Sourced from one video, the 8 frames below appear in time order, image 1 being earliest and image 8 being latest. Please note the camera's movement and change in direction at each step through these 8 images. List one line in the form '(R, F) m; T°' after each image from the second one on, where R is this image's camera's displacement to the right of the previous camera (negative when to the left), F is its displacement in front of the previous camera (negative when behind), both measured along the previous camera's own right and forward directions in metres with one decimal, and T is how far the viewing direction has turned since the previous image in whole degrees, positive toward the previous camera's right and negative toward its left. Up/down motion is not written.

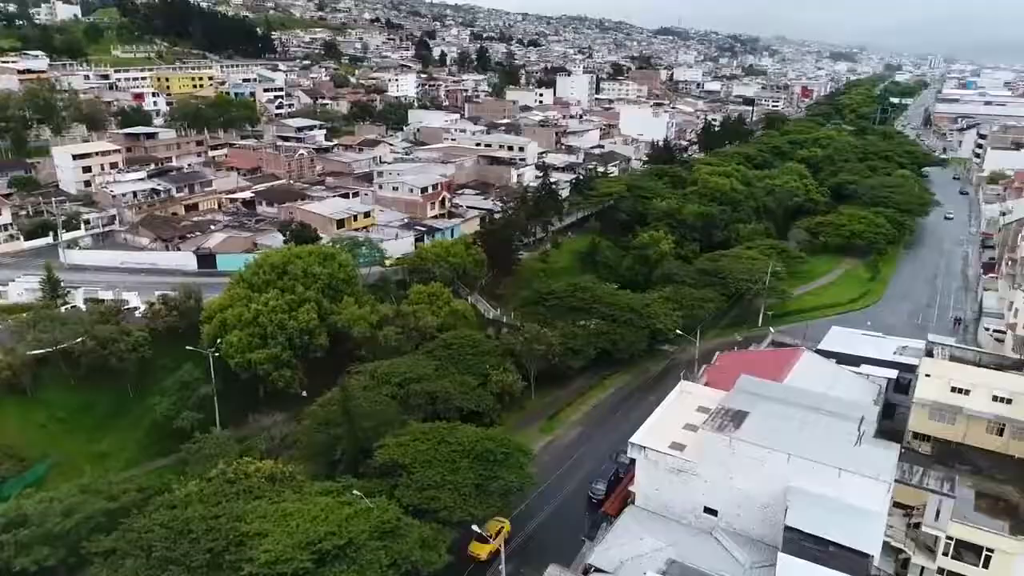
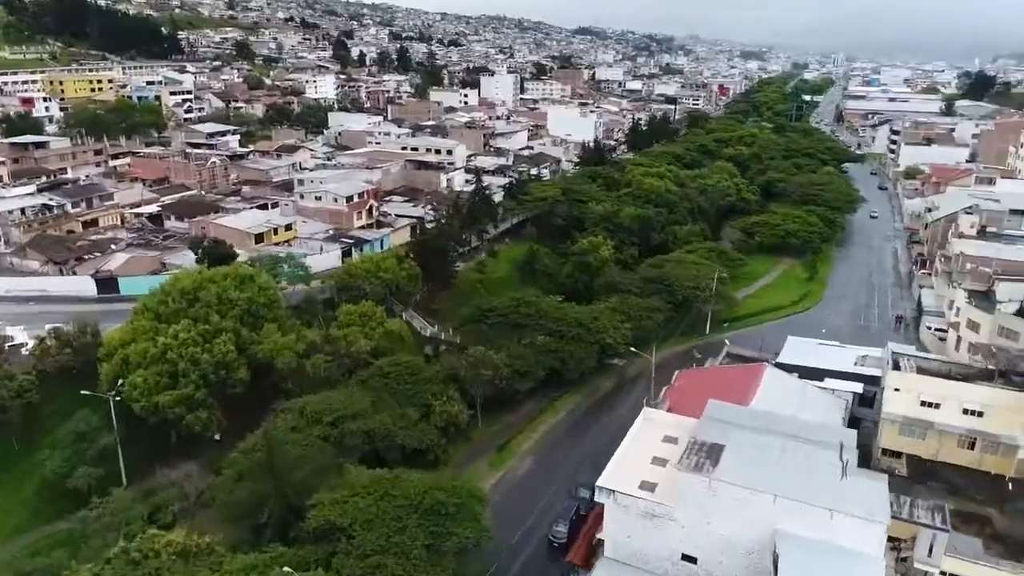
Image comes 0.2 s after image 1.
(-0.3, +1.7) m; +6°
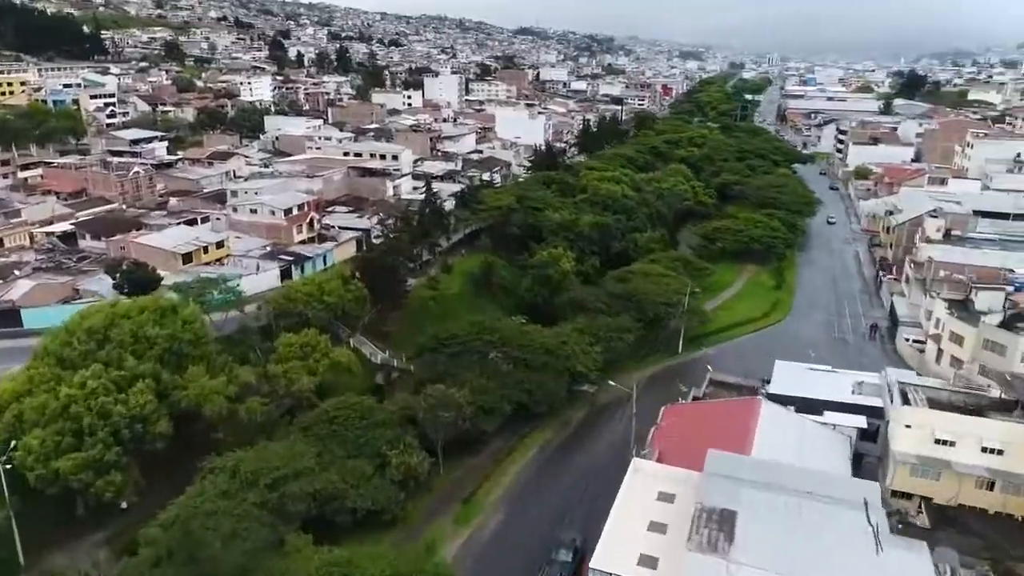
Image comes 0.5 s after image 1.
(-0.4, +2.2) m; +4°
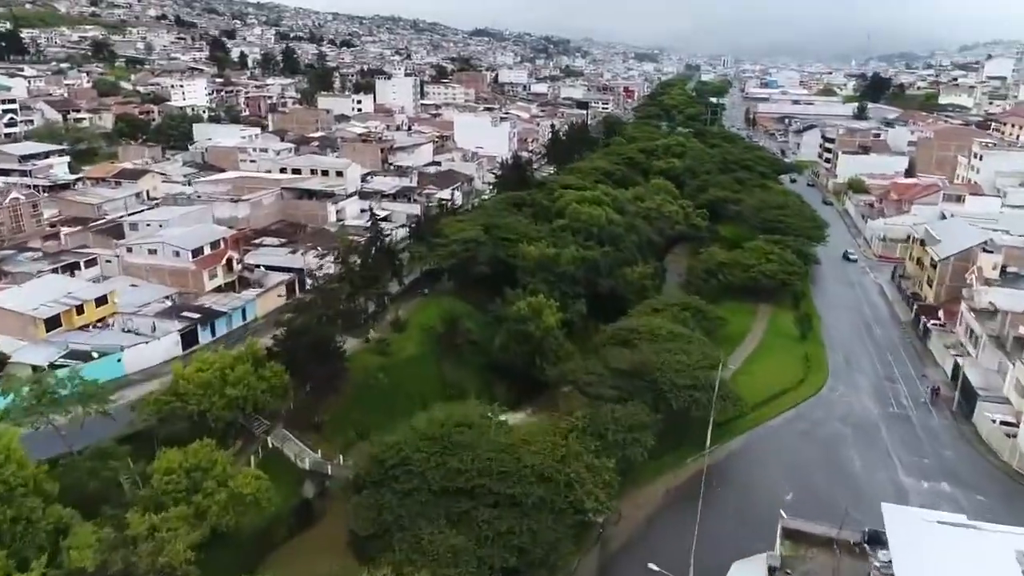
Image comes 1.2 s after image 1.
(-0.4, +6.5) m; +3°
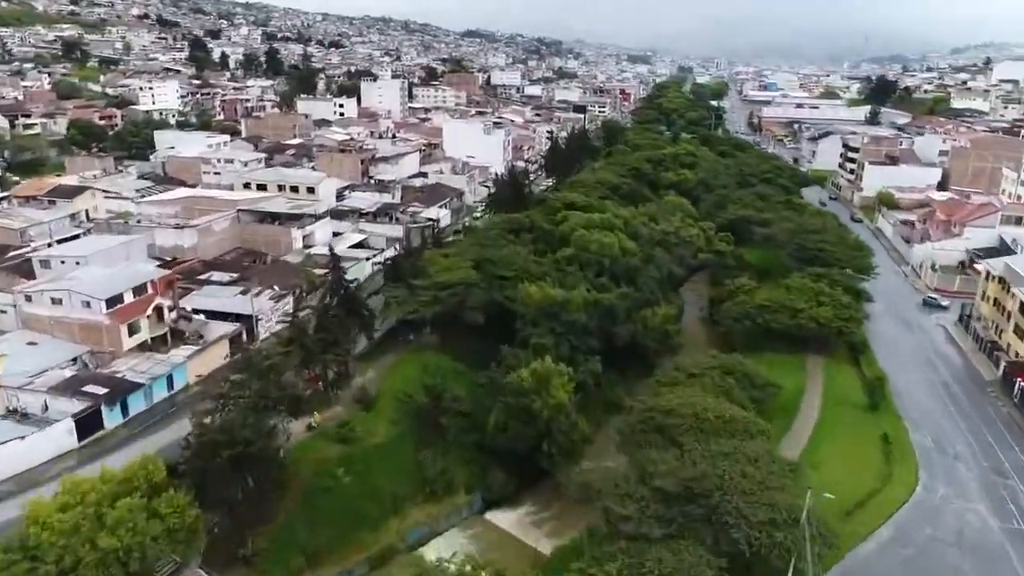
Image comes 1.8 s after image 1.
(-0.2, +5.5) m; +1°
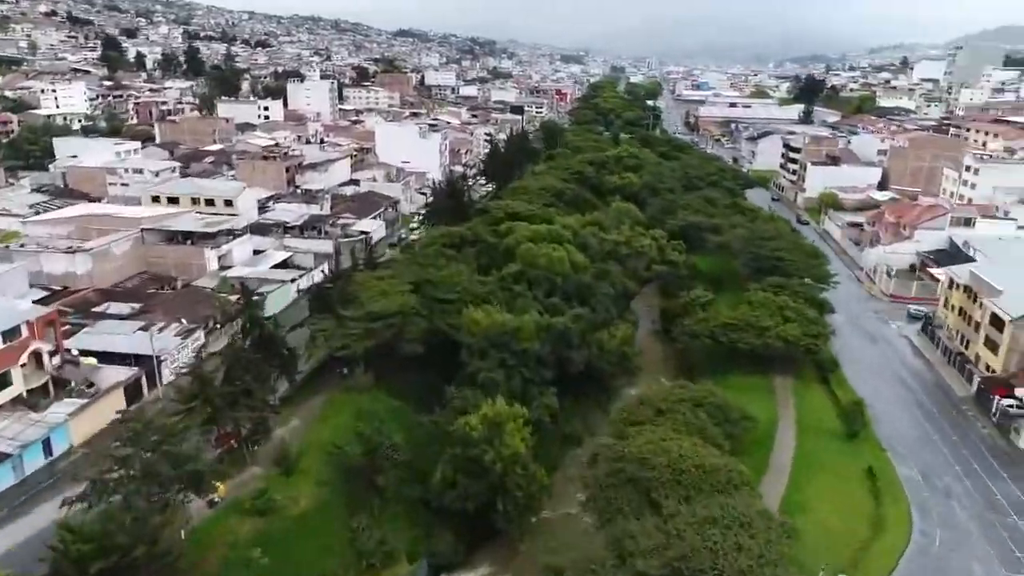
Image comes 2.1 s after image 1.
(-0.1, +2.6) m; +5°
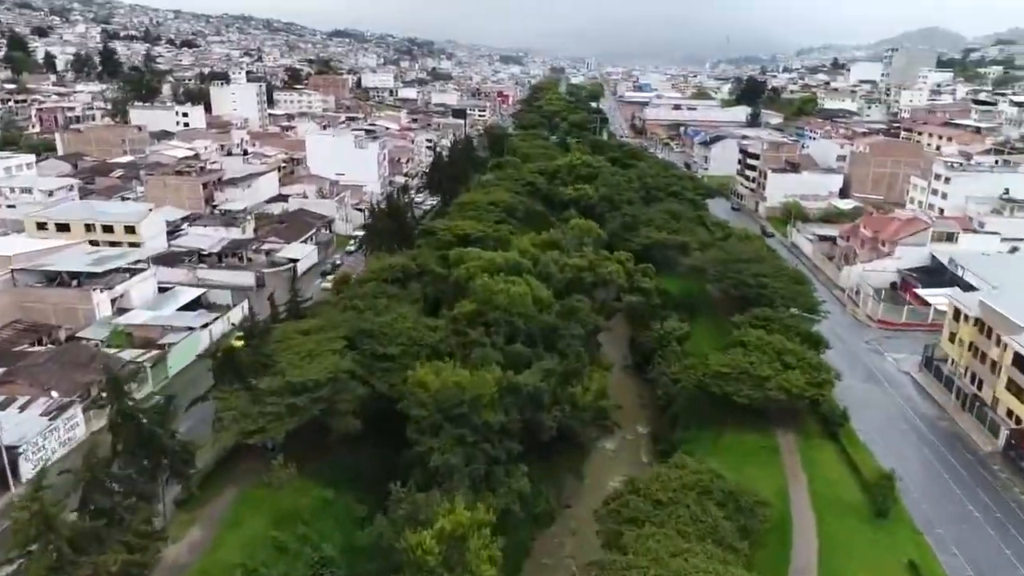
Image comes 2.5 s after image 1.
(-0.3, +4.0) m; +4°
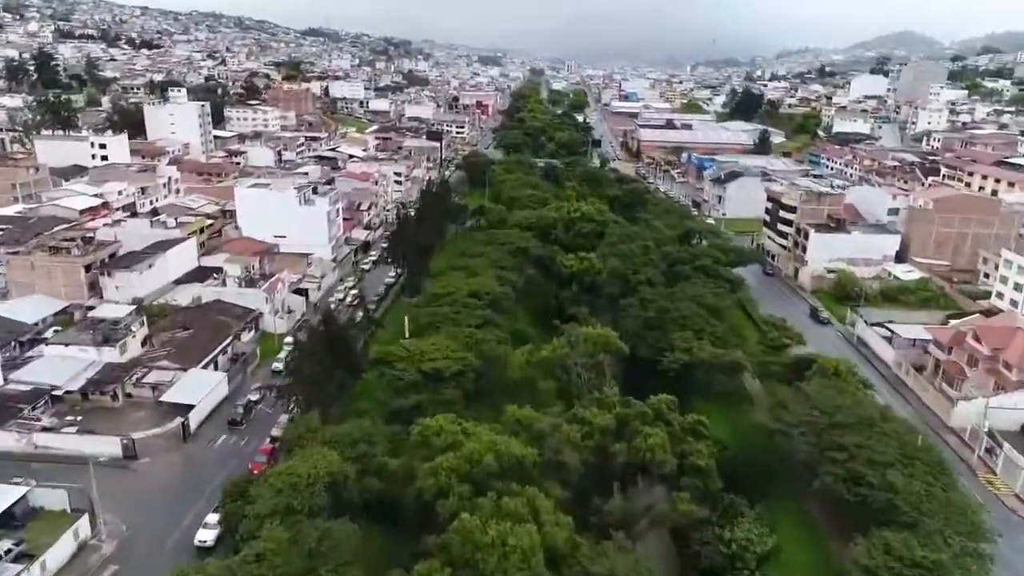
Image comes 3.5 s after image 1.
(-0.4, +9.9) m; +2°
